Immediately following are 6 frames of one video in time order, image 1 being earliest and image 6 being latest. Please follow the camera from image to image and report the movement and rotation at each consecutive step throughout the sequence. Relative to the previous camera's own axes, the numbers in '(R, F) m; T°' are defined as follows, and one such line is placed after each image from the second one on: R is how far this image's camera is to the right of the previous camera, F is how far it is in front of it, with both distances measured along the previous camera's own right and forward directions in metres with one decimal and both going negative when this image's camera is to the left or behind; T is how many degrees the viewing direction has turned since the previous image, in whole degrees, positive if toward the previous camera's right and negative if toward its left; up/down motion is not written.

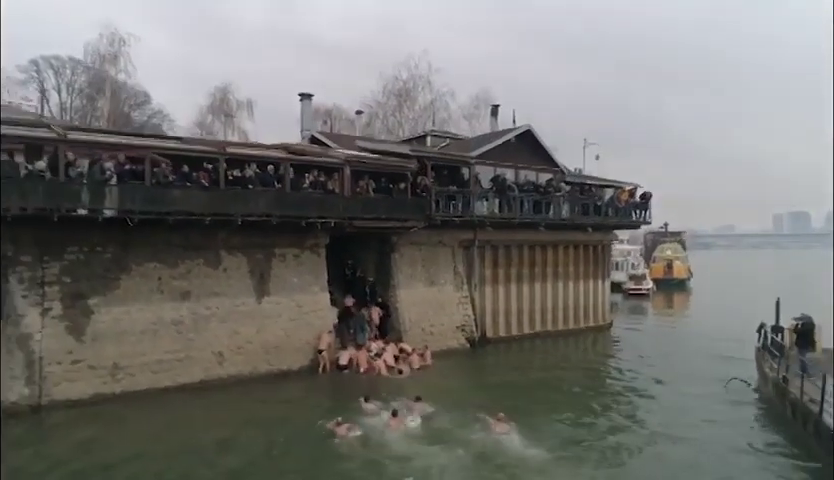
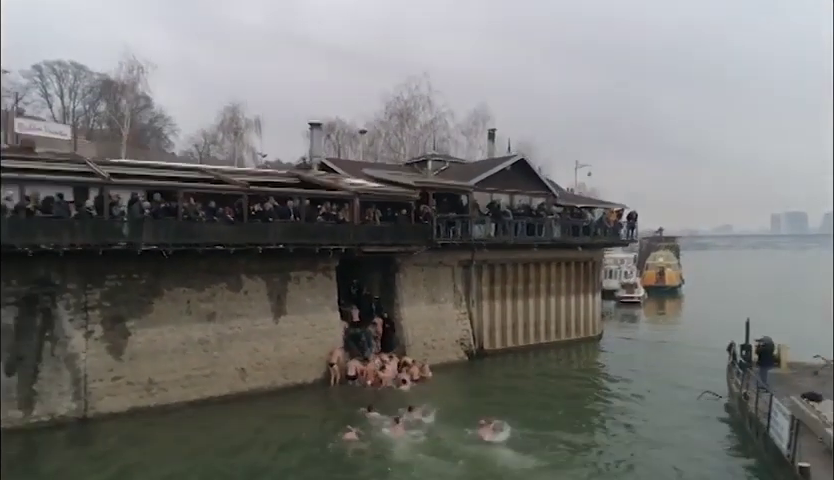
(-0.1, -1.9) m; 0°
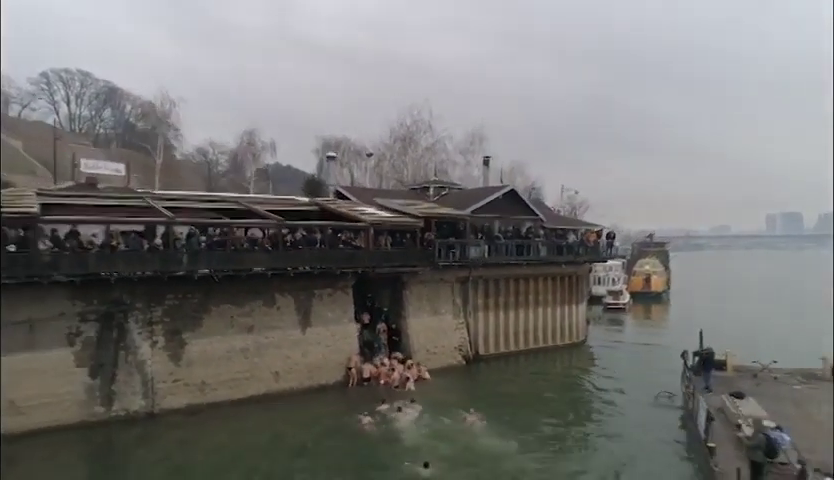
(-0.3, -3.8) m; 0°
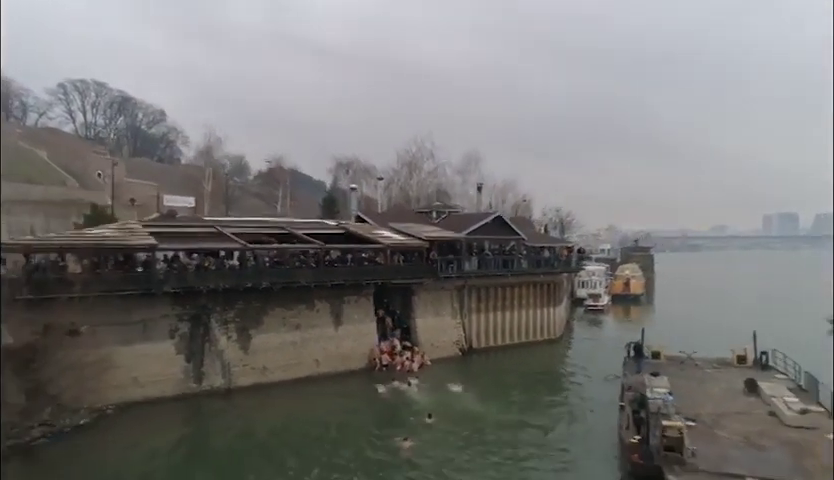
(-0.4, -7.2) m; 0°
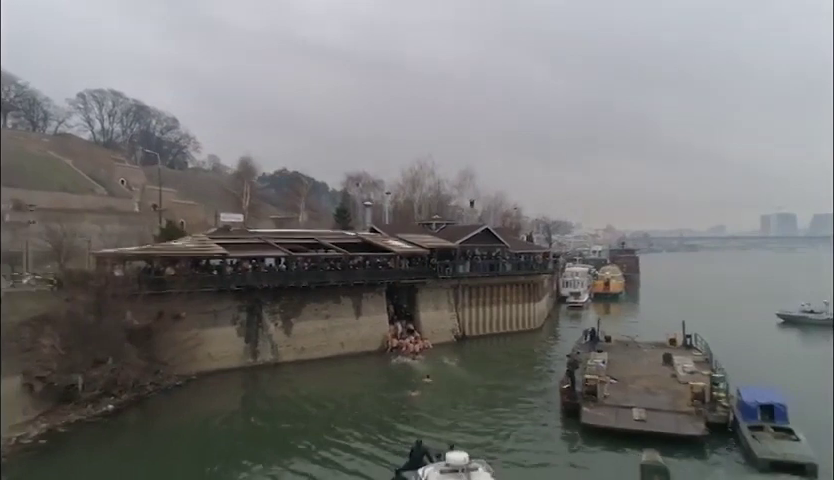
(-0.2, -8.5) m; 0°
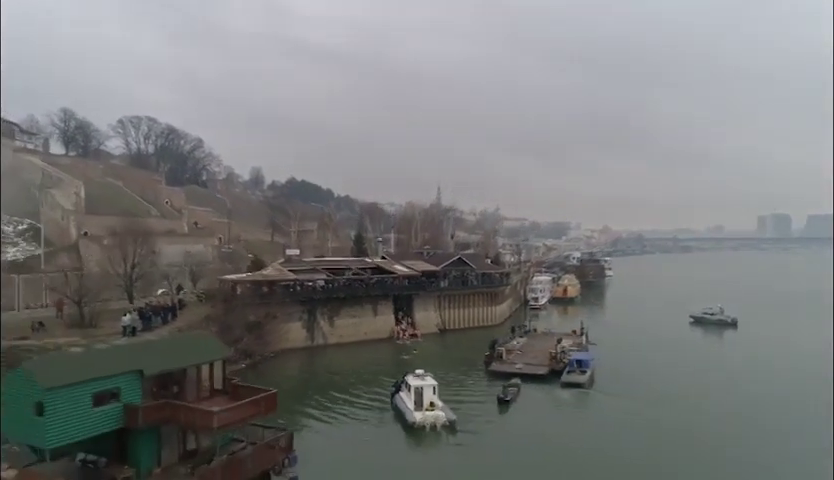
(+0.6, -22.2) m; 0°
